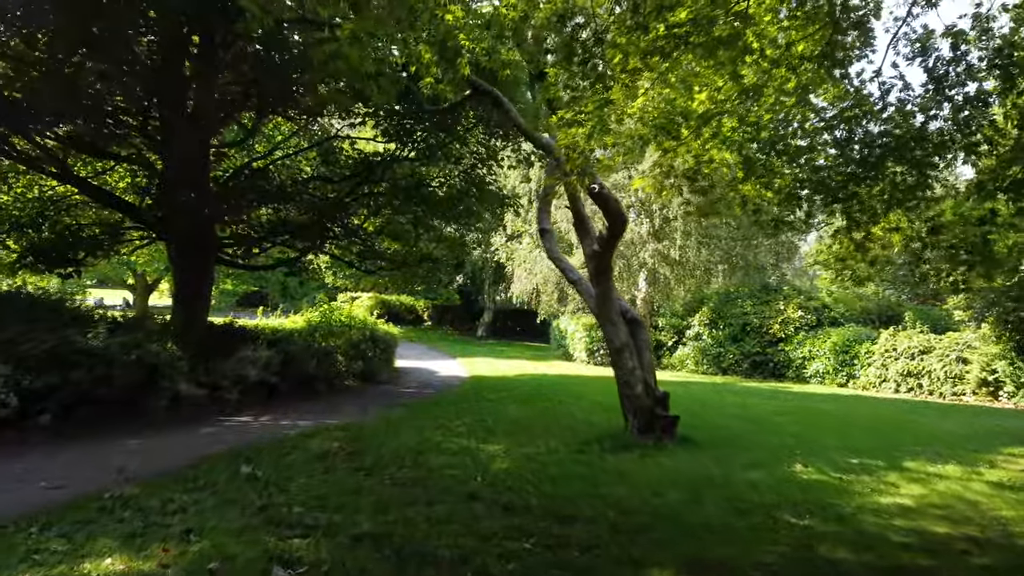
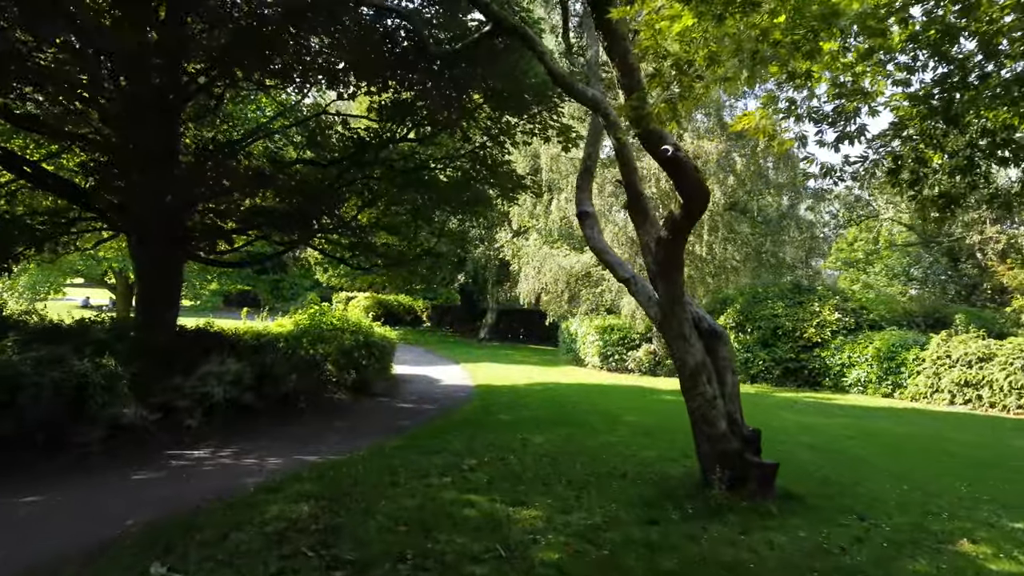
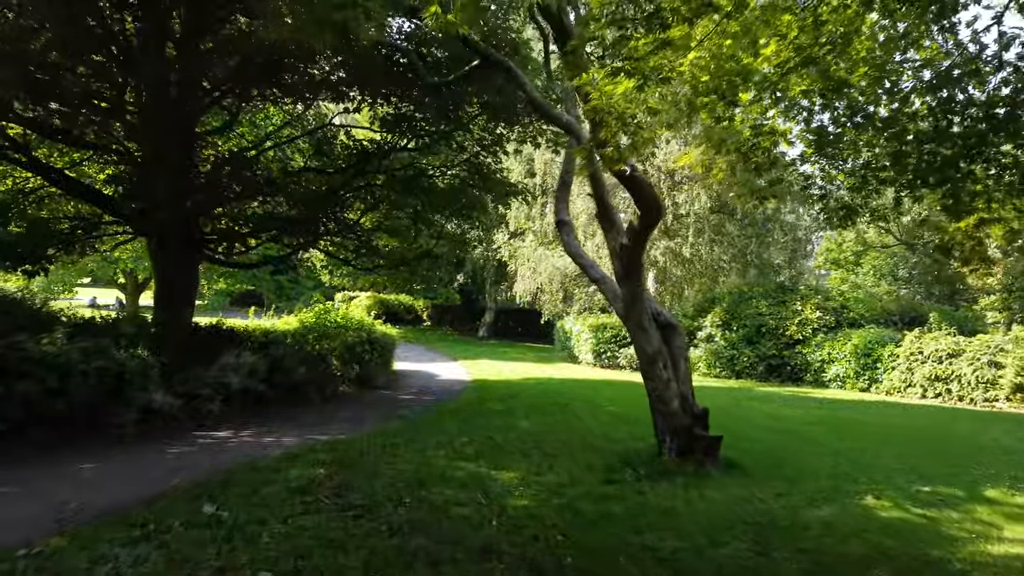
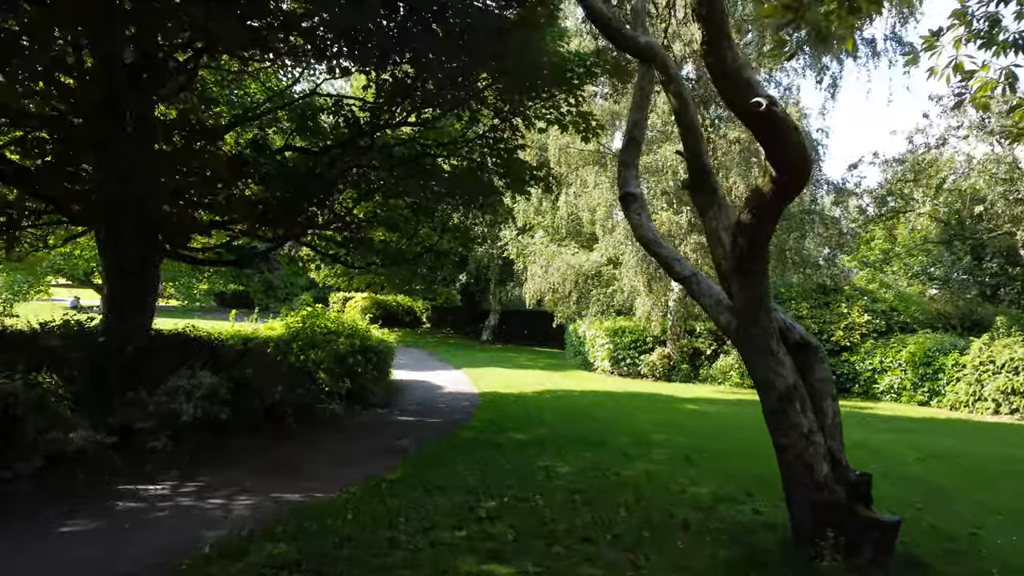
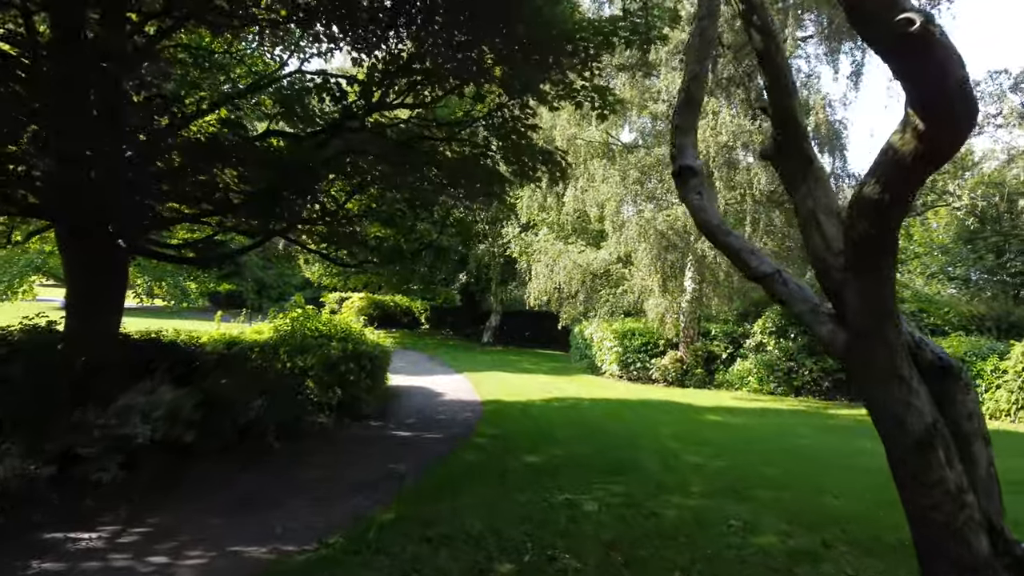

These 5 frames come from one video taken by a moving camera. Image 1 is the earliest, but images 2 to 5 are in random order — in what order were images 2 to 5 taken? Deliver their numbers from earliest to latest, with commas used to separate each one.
3, 2, 4, 5
